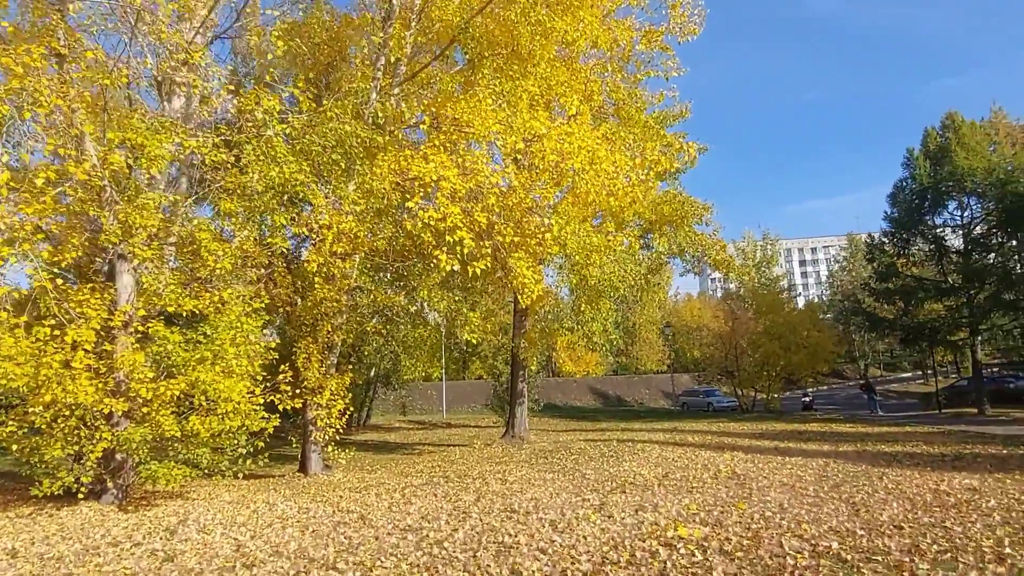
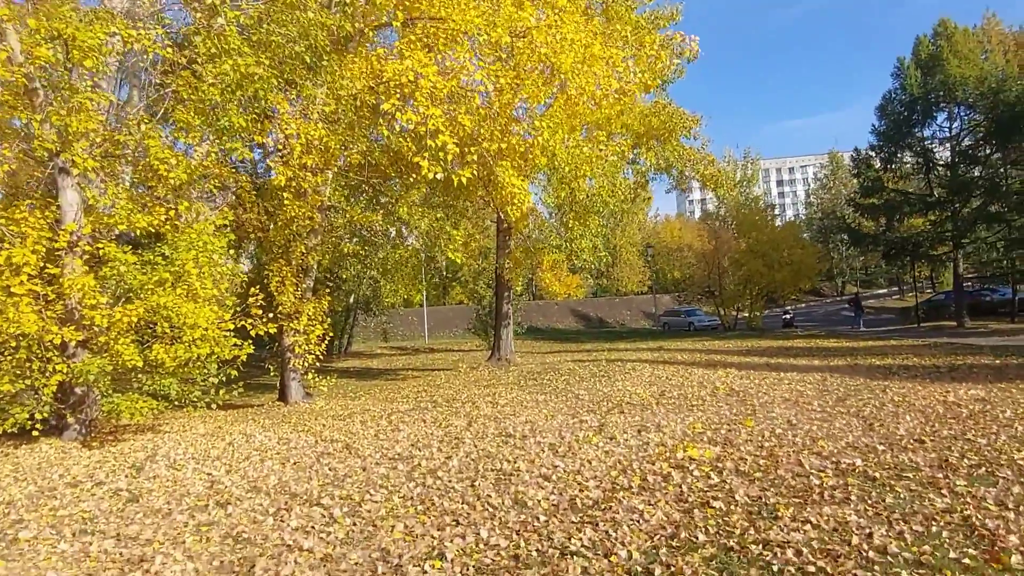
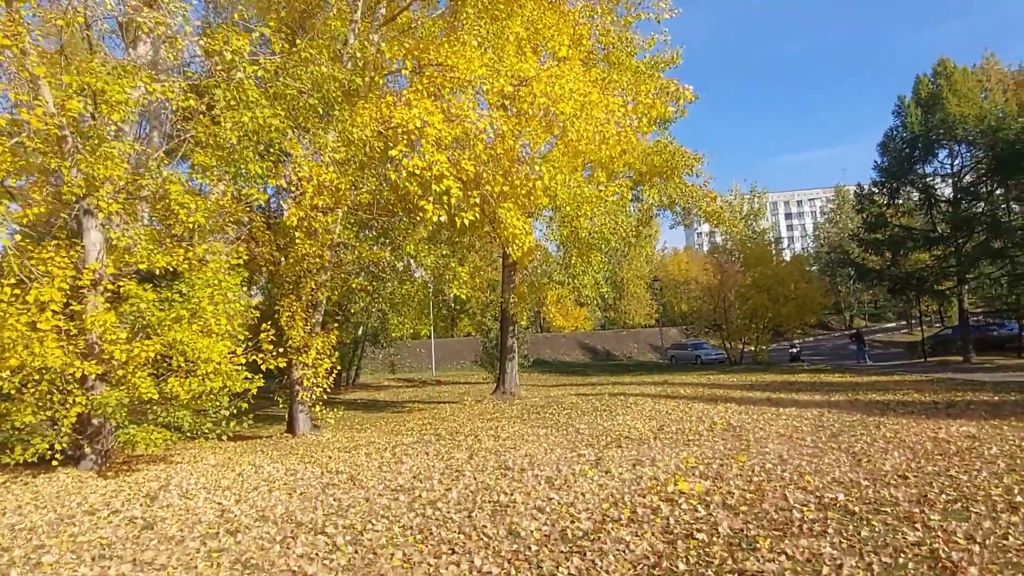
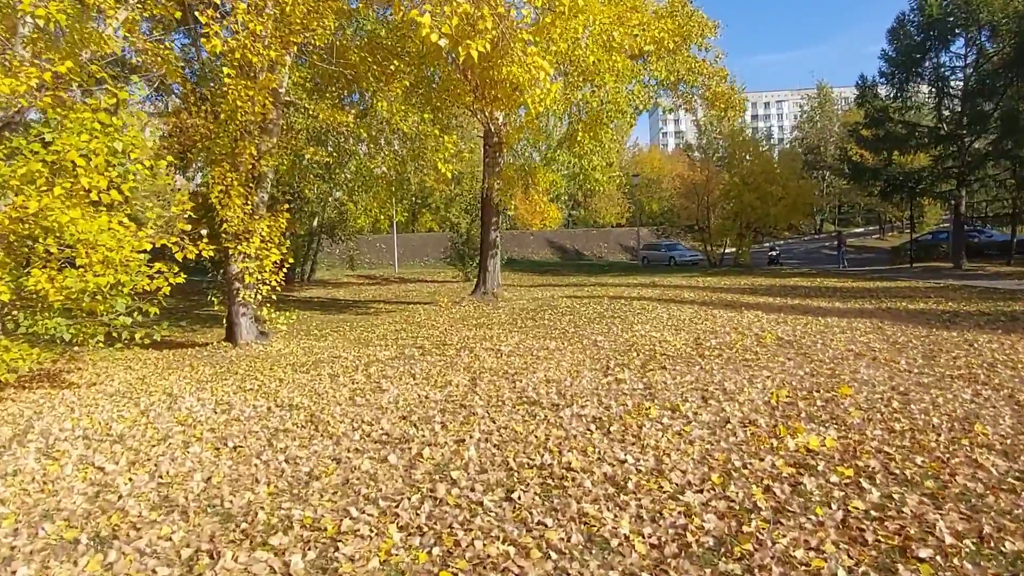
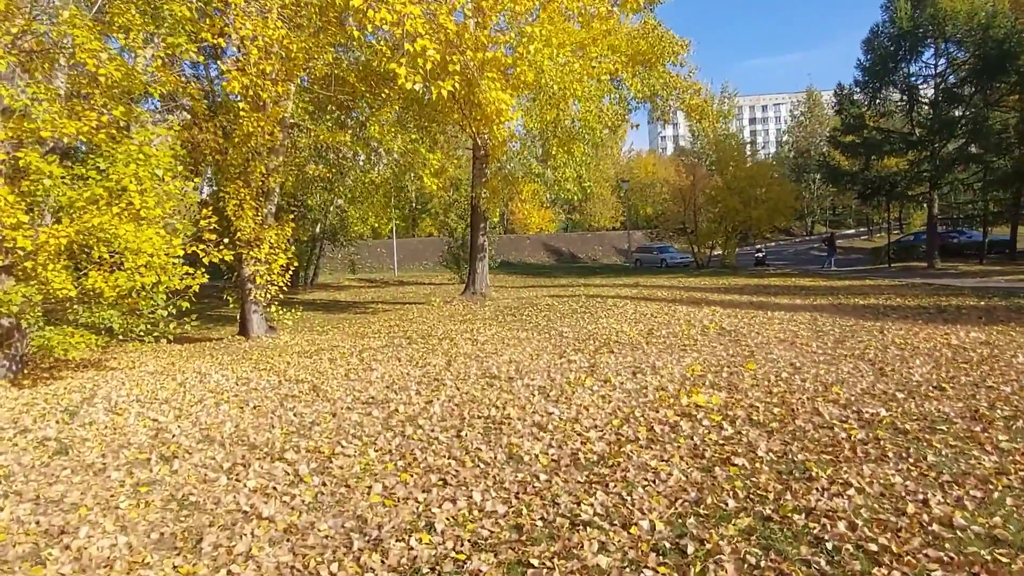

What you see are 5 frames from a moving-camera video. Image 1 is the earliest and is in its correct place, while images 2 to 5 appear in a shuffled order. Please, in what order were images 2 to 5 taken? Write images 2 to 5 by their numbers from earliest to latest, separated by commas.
3, 2, 5, 4
